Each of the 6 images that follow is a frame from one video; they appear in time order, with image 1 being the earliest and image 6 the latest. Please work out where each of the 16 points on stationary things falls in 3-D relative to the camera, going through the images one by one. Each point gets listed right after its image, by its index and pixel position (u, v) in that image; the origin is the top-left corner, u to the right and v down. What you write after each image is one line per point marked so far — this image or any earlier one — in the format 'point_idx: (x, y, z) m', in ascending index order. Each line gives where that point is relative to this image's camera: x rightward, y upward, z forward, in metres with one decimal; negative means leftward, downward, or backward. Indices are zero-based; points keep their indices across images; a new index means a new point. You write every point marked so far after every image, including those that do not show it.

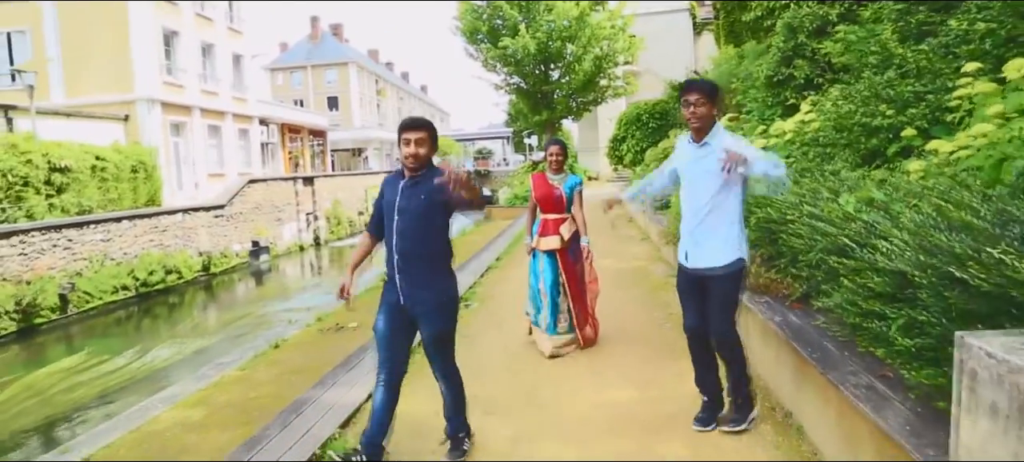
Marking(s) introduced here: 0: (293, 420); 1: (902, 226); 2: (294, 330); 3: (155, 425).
0: (-1.1, -0.9, +3.9) m
1: (+1.3, 0.0, +2.8) m
2: (-2.3, -1.1, +8.3) m
3: (-2.3, -1.2, +5.1) m
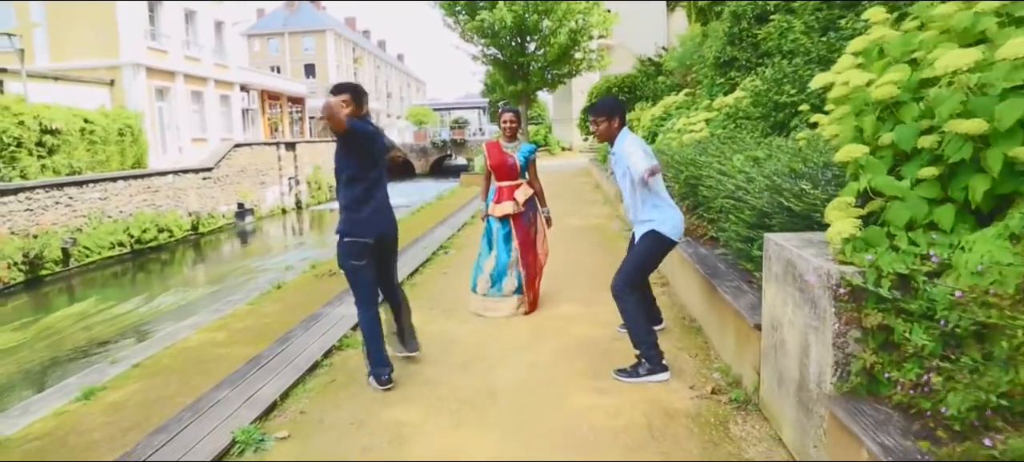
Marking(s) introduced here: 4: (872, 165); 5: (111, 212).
0: (-1.2, -0.6, +5.0) m
1: (+1.2, +0.2, +3.9) m
2: (-2.6, -0.6, +9.3) m
3: (-2.5, -0.9, +6.1) m
4: (+1.1, +0.2, +2.4) m
5: (-7.8, +0.4, +15.4) m
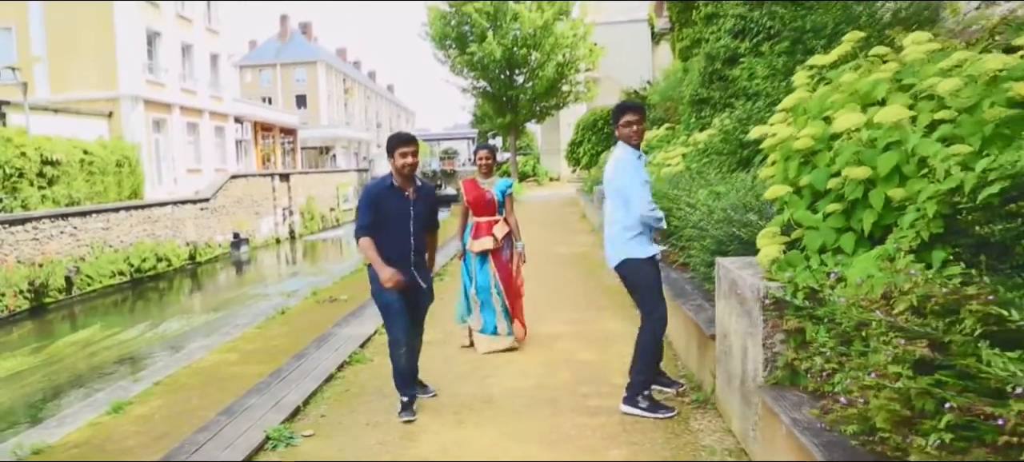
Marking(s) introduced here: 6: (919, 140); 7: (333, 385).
0: (-1.3, -0.8, +5.5) m
1: (+1.2, +0.1, +4.5) m
2: (-2.8, -0.9, +9.8) m
3: (-2.6, -1.1, +6.6) m
4: (+1.1, +0.1, +3.0) m
5: (-8.0, -0.2, +15.8) m
6: (+1.4, +0.3, +2.7) m
7: (-1.0, -0.9, +4.6) m
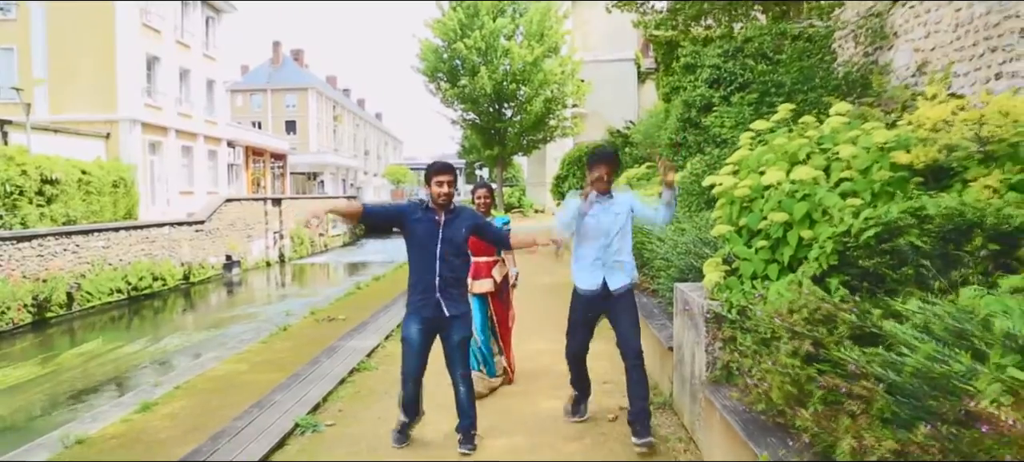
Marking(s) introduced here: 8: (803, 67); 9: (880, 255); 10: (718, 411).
0: (-1.4, -1.0, +6.2) m
1: (+1.1, -0.1, +5.2) m
2: (-2.9, -1.2, +10.4) m
3: (-2.7, -1.3, +7.2) m
4: (+1.1, 0.0, +3.7) m
5: (-8.3, -0.6, +16.4) m
6: (+1.4, +0.2, +3.5) m
7: (-1.1, -1.0, +5.3) m
8: (+3.3, +1.8, +8.9) m
9: (+1.5, -0.1, +3.2) m
10: (+0.8, -0.7, +3.1) m
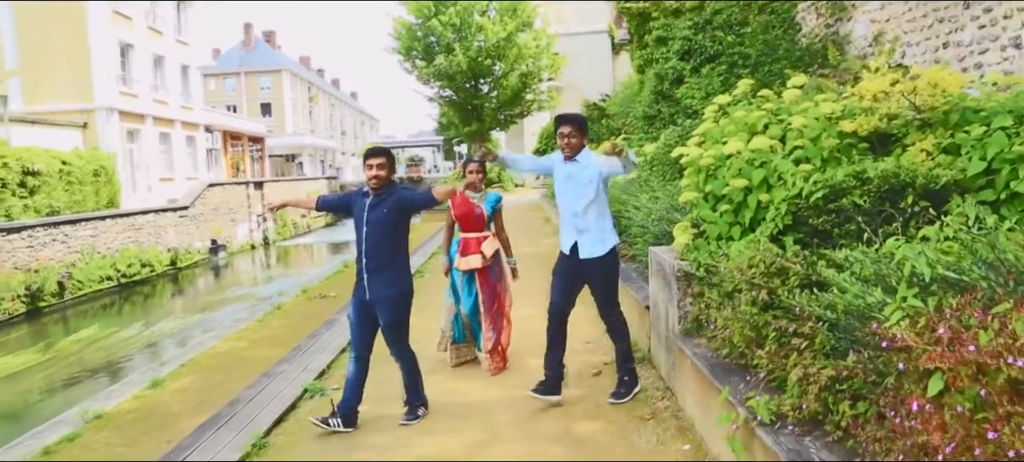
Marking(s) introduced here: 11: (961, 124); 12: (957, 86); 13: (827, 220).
0: (-1.5, -0.8, +6.5) m
1: (+1.0, +0.1, +5.6) m
2: (-3.1, -1.0, +10.8) m
3: (-2.8, -1.1, +7.6) m
4: (+1.0, +0.1, +4.1) m
5: (-8.7, -0.4, +16.5) m
6: (+1.3, +0.3, +3.9) m
7: (-1.2, -0.9, +5.6) m
8: (+3.0, +2.3, +9.3) m
9: (+1.4, +0.1, +3.6) m
10: (+0.8, -0.6, +3.5) m
11: (+2.3, +0.6, +4.1) m
12: (+2.4, +0.8, +4.3) m
13: (+1.4, +0.1, +3.6) m
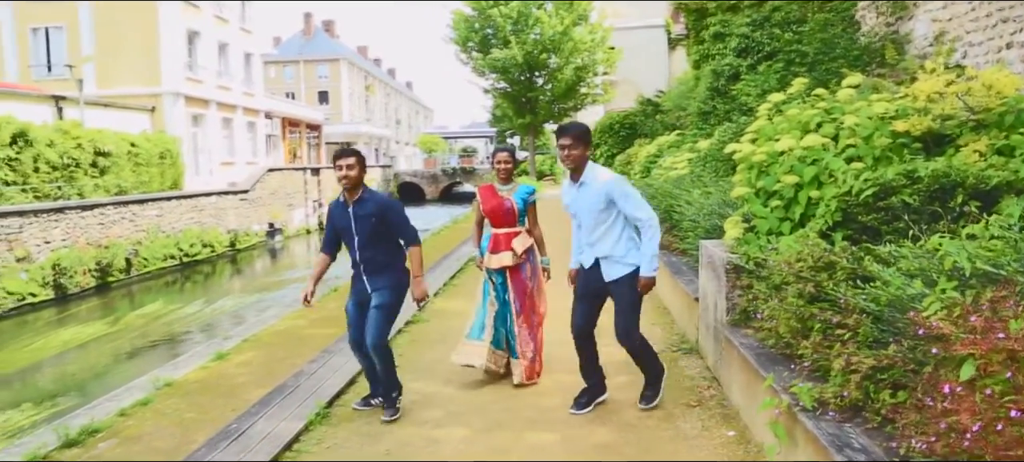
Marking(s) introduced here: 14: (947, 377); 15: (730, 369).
0: (-1.1, -0.7, +6.8) m
1: (+1.4, +0.2, +5.7) m
2: (-2.4, -0.7, +11.1) m
3: (-2.3, -0.9, +7.9) m
4: (+1.3, +0.2, +4.2) m
5: (-7.6, +0.1, +17.2) m
6: (+1.6, +0.4, +3.9) m
7: (-0.8, -0.8, +5.9) m
8: (+3.7, +2.3, +9.2) m
9: (+1.7, +0.1, +3.6) m
10: (+1.0, -0.5, +3.6) m
11: (+2.6, +0.5, +4.1) m
12: (+2.7, +0.8, +4.3) m
13: (+1.7, +0.1, +3.6) m
14: (+1.4, -0.5, +2.5) m
15: (+1.1, -0.7, +3.9) m
